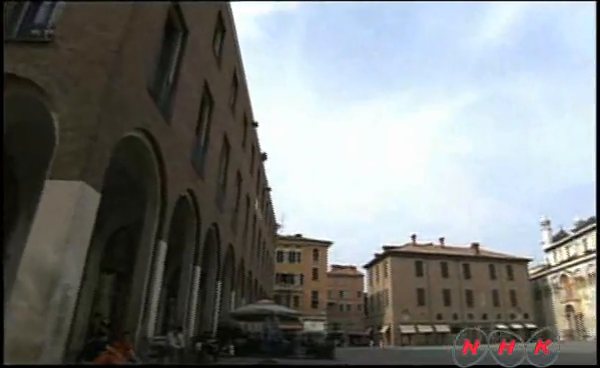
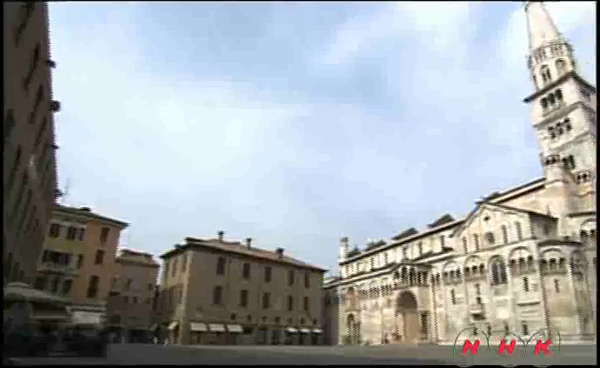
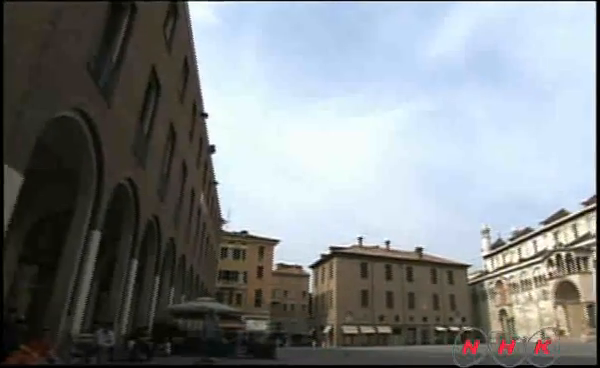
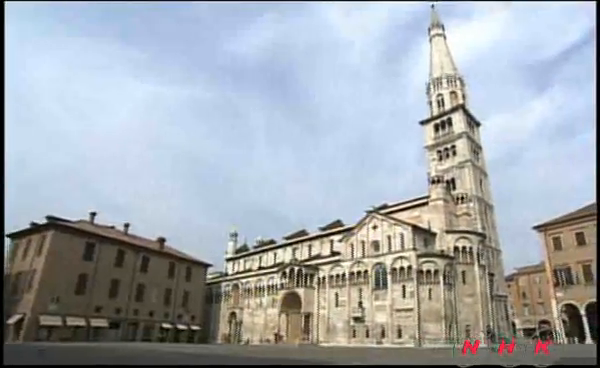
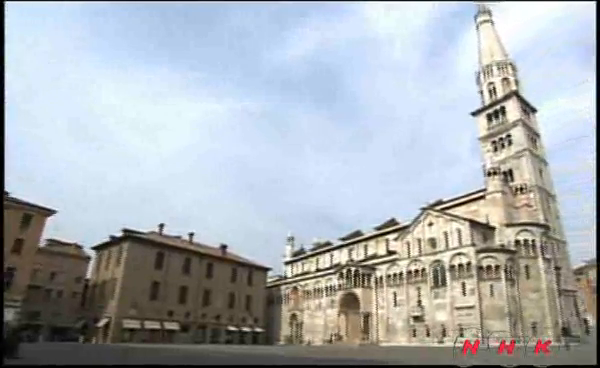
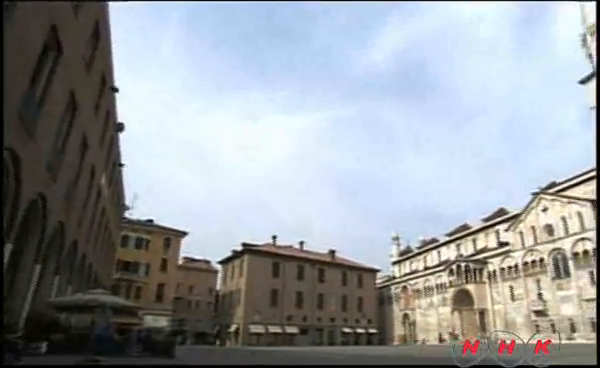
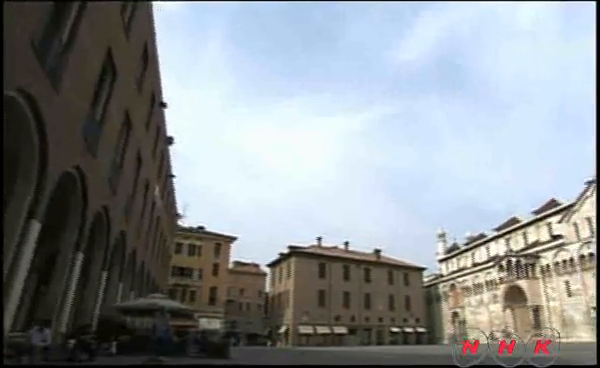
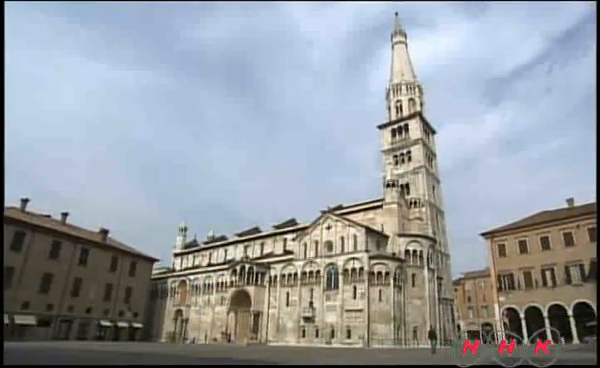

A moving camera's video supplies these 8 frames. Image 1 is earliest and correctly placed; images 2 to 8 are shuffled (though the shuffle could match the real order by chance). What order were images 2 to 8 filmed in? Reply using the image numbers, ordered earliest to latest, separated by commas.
3, 7, 6, 2, 5, 4, 8
